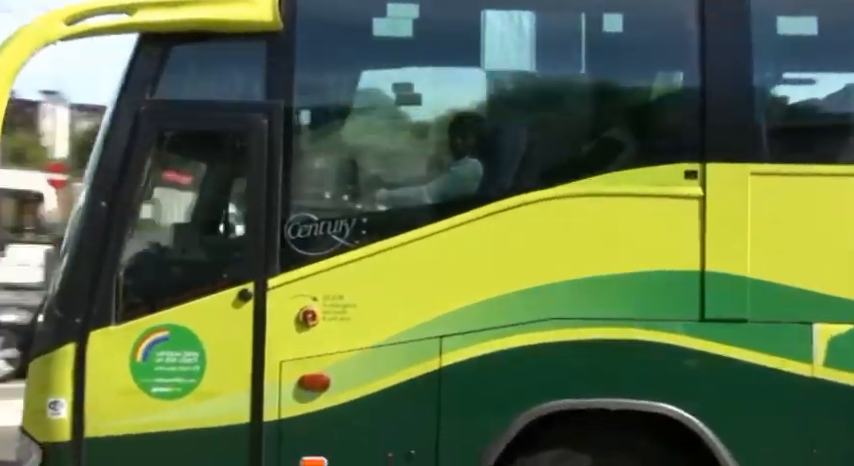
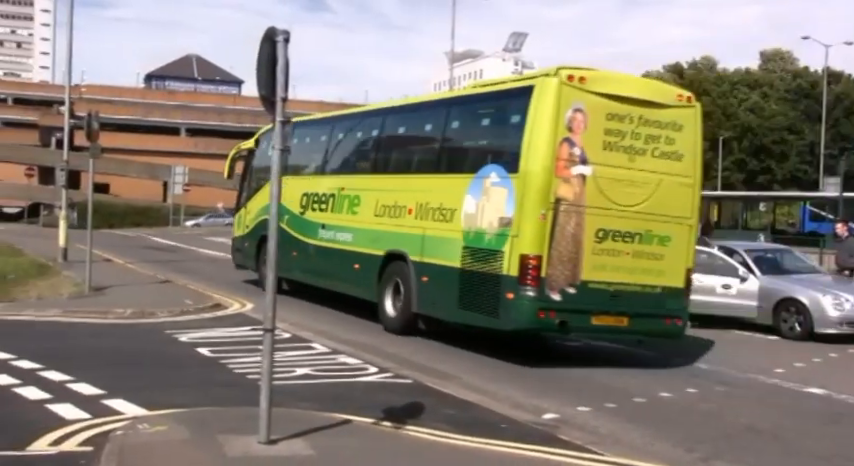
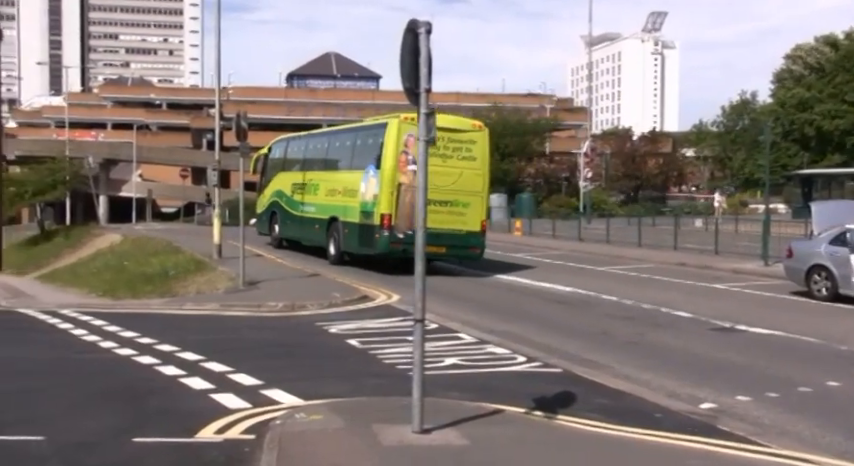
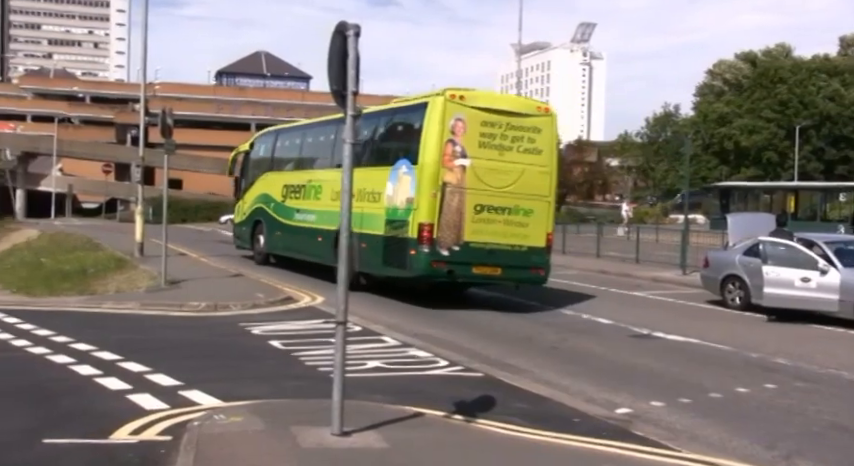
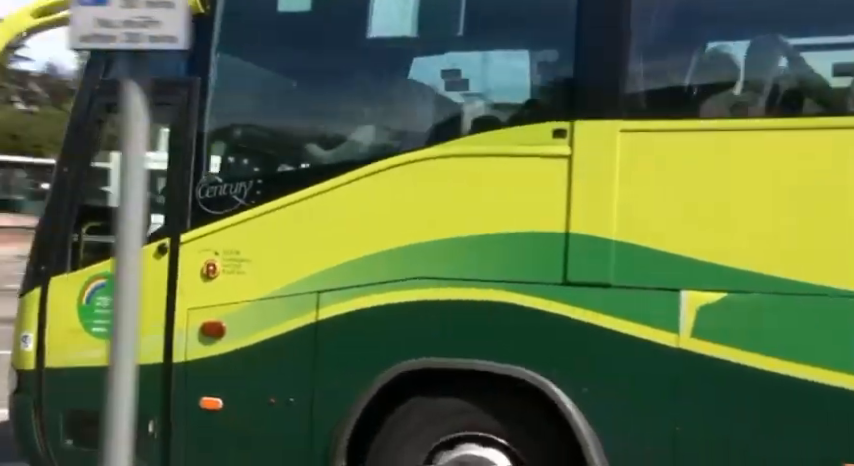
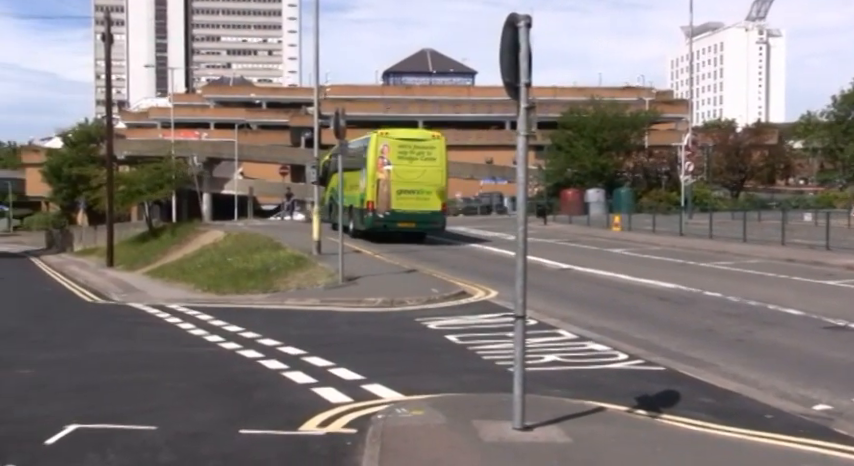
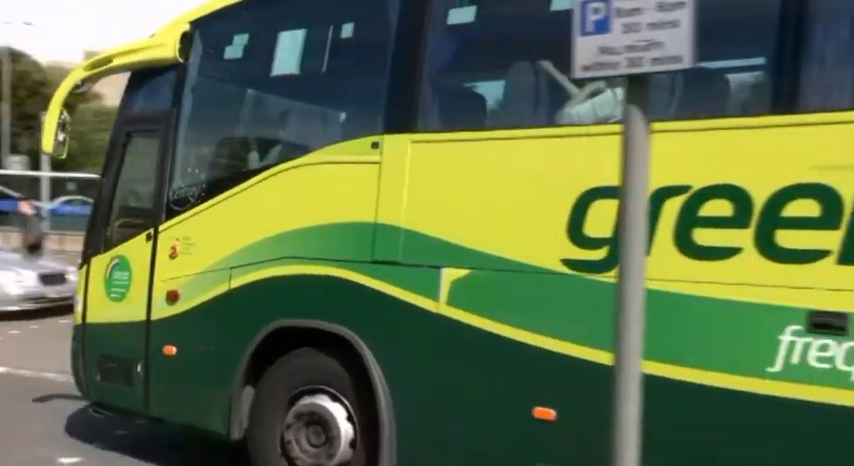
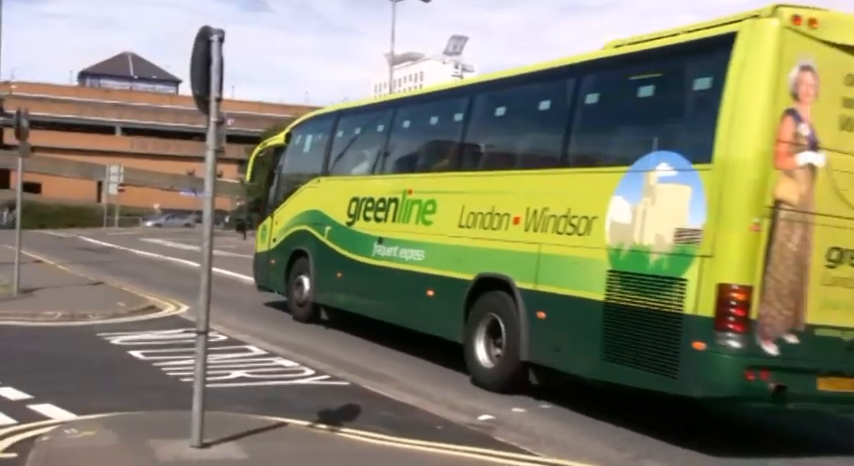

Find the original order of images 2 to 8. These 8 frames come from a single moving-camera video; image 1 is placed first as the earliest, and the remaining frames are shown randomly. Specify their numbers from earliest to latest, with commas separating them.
5, 7, 8, 2, 4, 3, 6
